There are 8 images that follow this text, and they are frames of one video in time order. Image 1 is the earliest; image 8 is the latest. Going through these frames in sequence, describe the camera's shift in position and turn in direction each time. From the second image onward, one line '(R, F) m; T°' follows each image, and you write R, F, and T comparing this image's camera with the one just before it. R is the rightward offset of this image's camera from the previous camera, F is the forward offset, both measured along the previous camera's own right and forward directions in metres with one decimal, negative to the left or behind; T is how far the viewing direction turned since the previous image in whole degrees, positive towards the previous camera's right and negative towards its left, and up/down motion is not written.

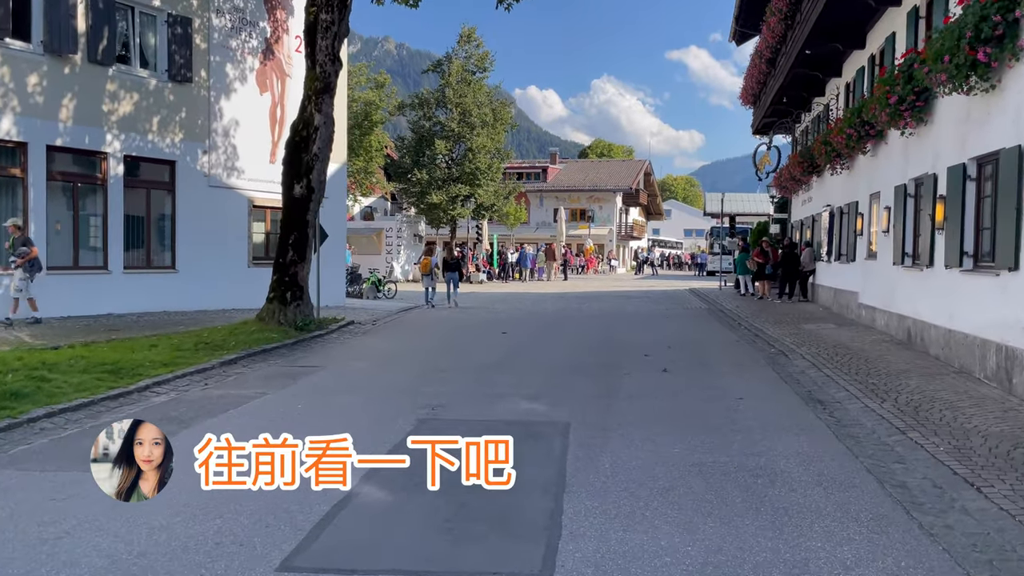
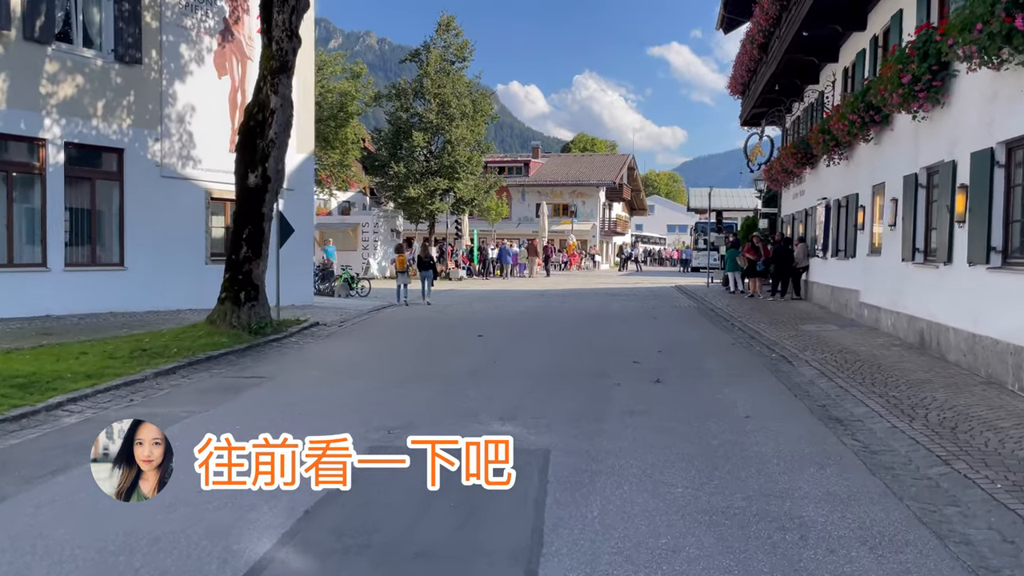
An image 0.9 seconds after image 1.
(+0.1, +1.3) m; +1°
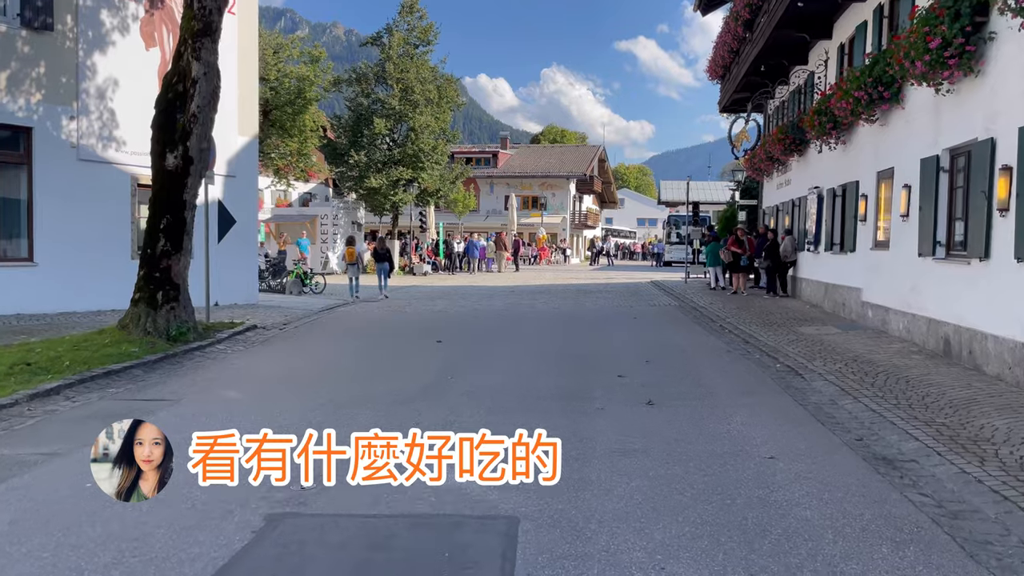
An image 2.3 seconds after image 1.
(+0.1, +1.8) m; +2°
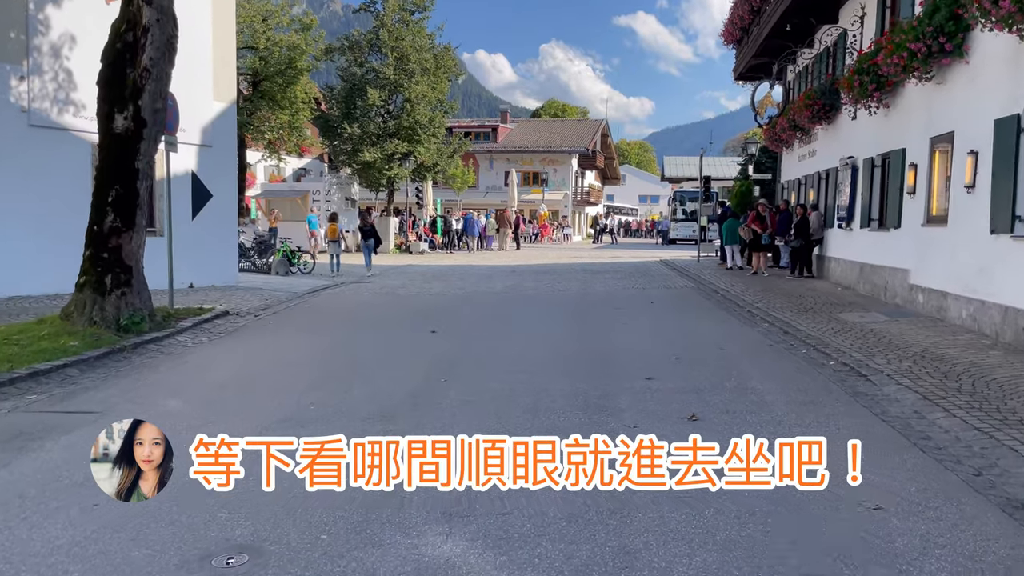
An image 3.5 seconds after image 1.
(-0.1, +1.6) m; 0°
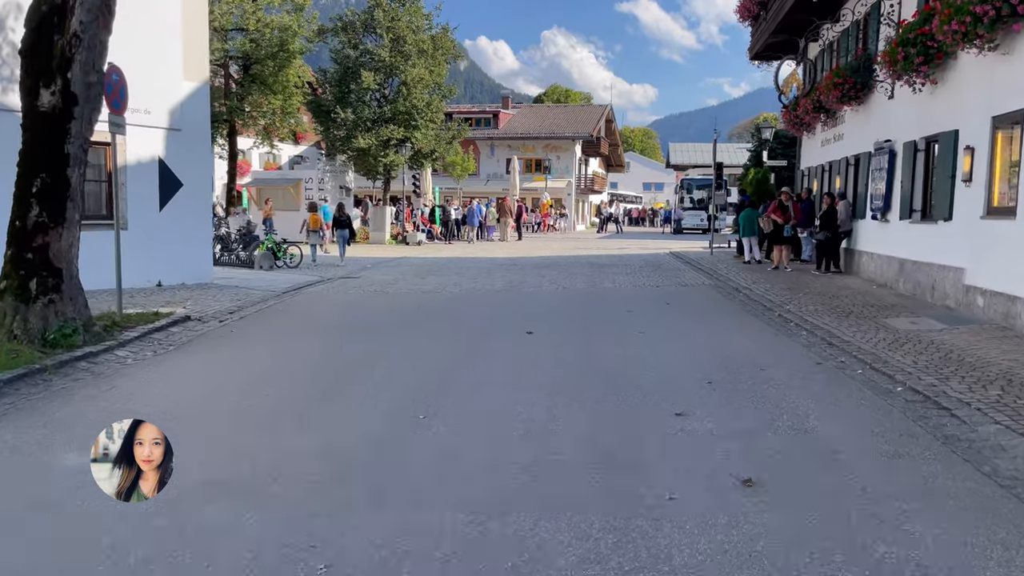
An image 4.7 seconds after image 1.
(+0.1, +1.5) m; 0°
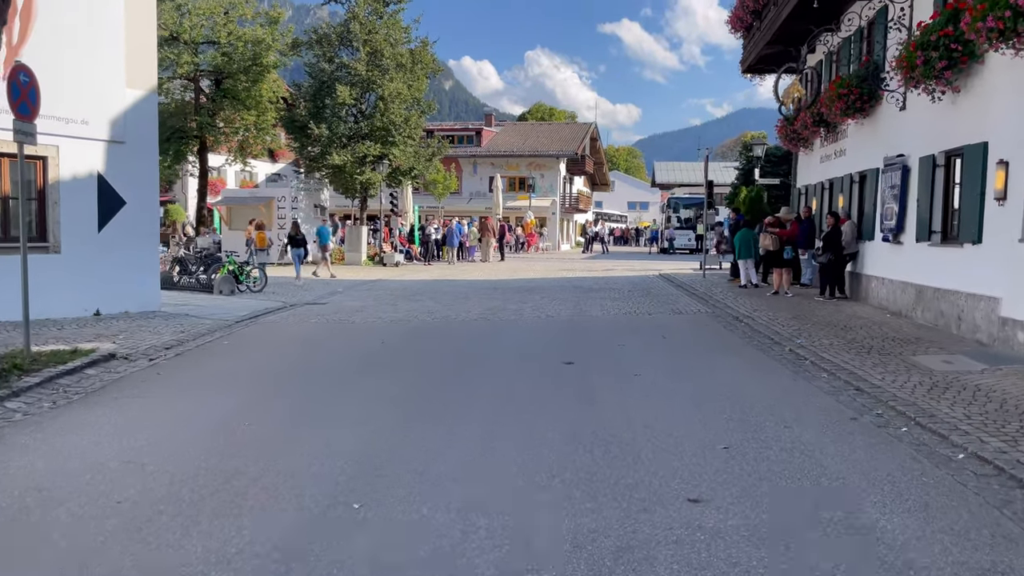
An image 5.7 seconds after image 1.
(+0.1, +1.4) m; +1°
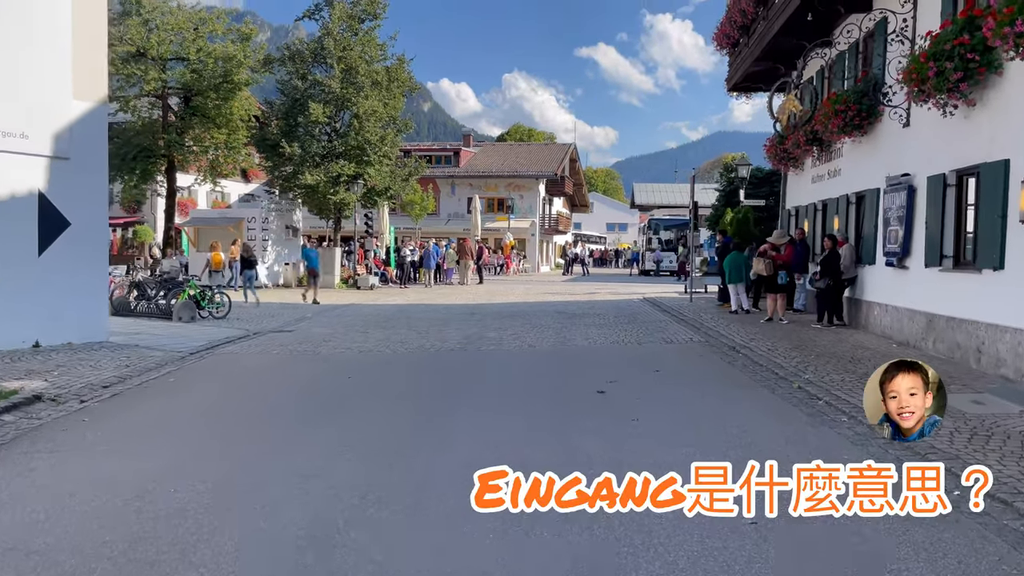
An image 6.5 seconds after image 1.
(0.0, +1.0) m; +2°
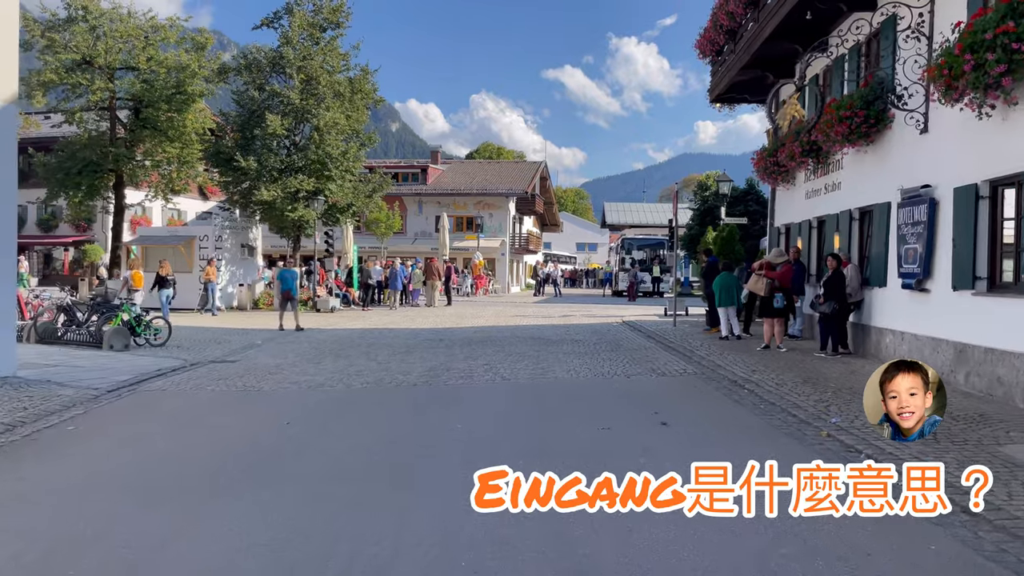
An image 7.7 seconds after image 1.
(0.0, +1.6) m; +2°
